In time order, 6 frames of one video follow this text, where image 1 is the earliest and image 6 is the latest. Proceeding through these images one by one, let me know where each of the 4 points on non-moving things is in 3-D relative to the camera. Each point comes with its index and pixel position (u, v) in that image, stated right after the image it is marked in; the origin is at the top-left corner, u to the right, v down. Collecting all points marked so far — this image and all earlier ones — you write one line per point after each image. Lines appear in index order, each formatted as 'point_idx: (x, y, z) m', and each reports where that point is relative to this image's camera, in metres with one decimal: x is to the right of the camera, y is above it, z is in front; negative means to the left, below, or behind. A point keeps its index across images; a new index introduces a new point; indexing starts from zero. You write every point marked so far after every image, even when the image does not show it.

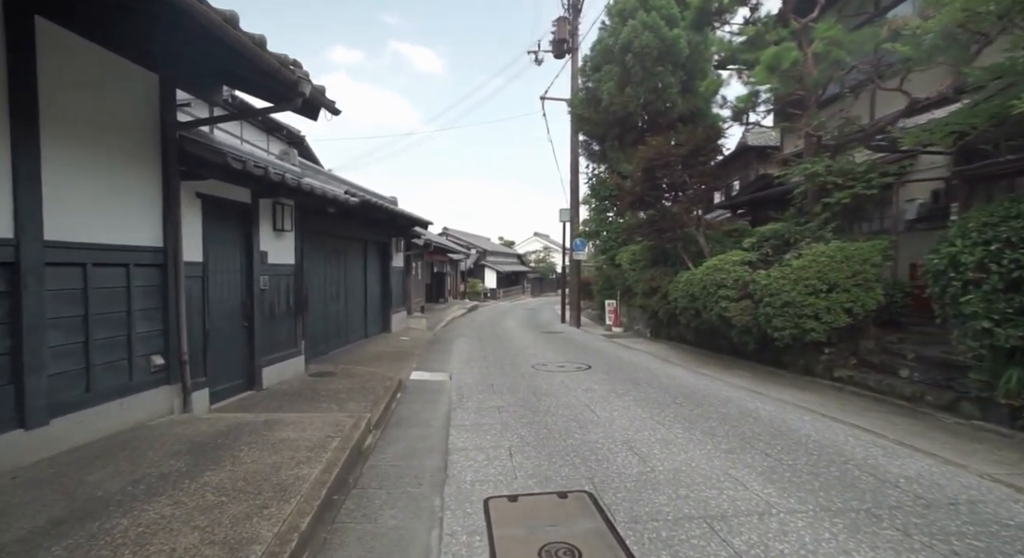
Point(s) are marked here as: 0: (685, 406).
0: (+2.2, -1.6, +5.9) m
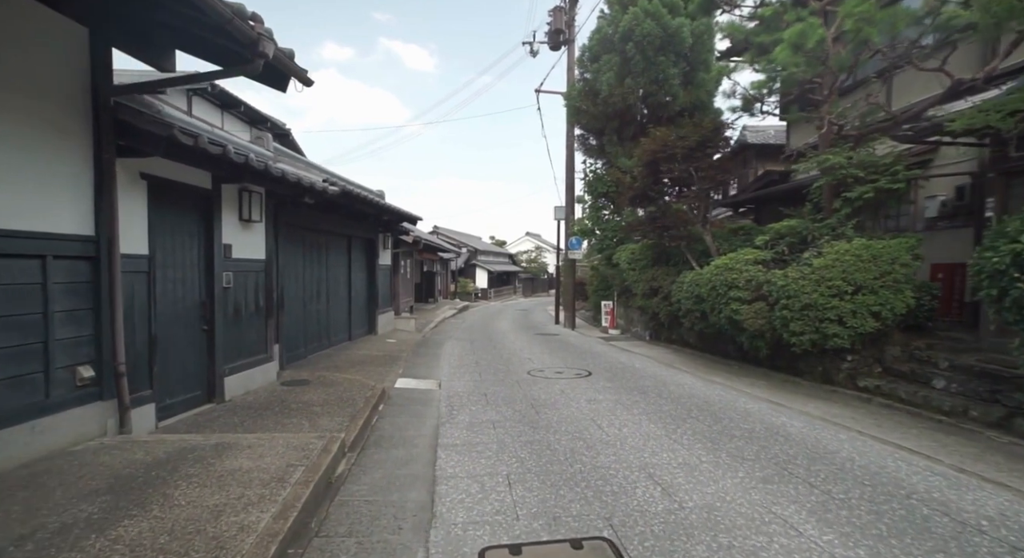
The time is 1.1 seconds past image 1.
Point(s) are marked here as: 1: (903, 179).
0: (+2.1, -1.6, +5.3) m
1: (+5.8, +1.5, +7.2) m
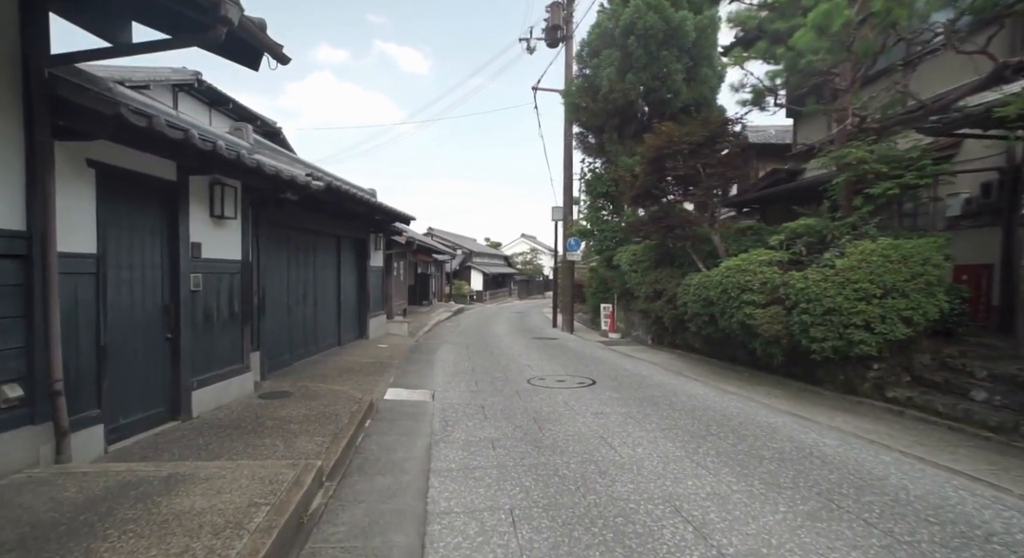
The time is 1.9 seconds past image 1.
0: (+2.1, -1.6, +4.8) m
1: (+5.8, +1.5, +6.7) m
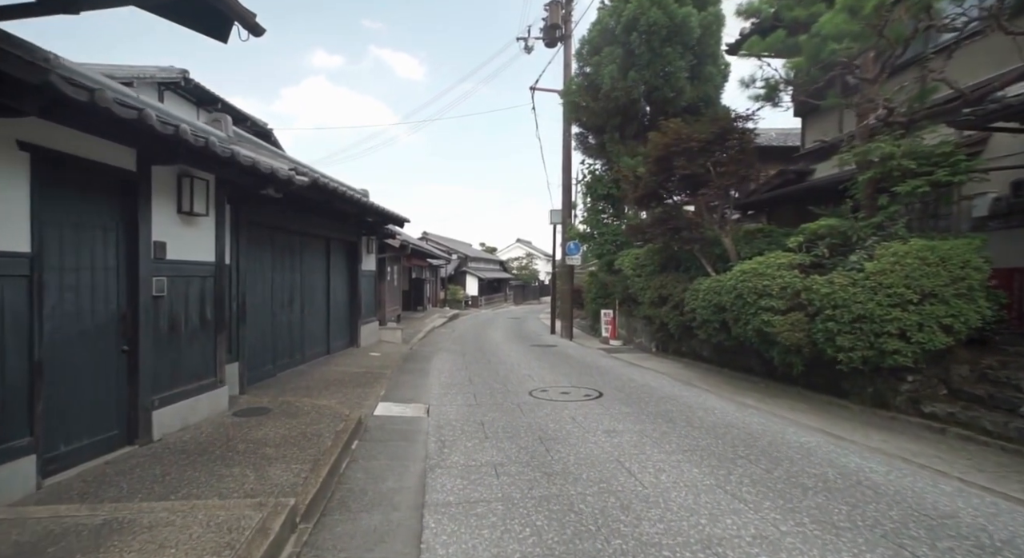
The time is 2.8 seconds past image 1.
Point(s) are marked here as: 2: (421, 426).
0: (+2.2, -1.6, +4.3) m
1: (+5.8, +1.4, +6.2) m
2: (-1.1, -1.7, +5.7) m
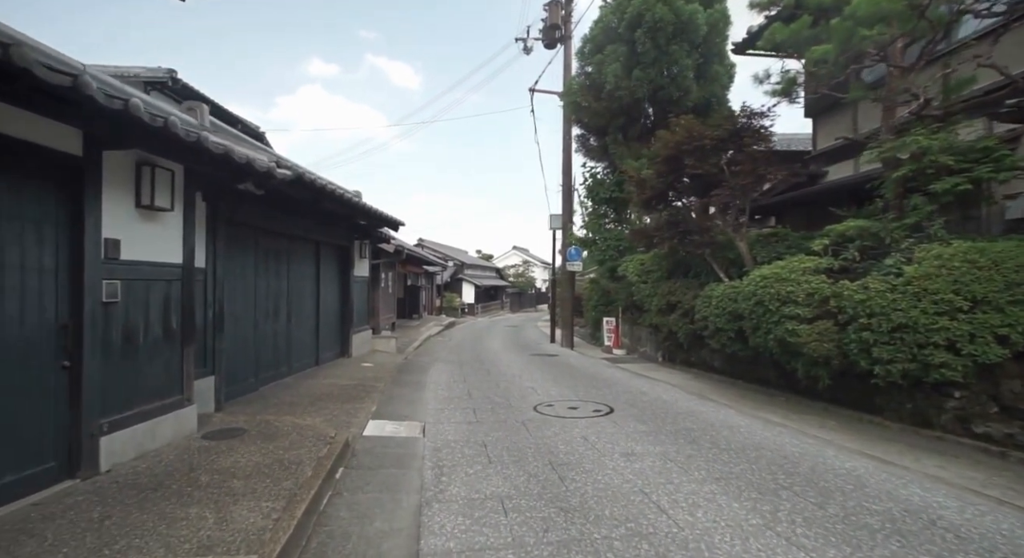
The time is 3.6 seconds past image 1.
0: (+2.3, -1.7, +3.7) m
1: (+5.9, +1.3, +5.7) m
2: (-1.0, -1.8, +5.1) m
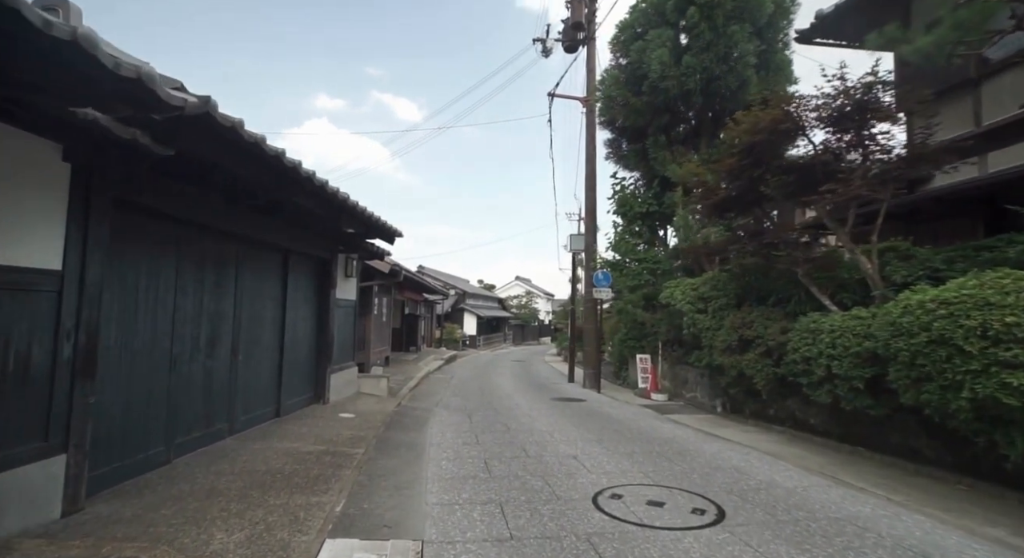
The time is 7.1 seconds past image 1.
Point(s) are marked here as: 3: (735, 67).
0: (+2.7, -1.7, +1.1) m
1: (+6.4, +1.1, +3.4) m
2: (-0.5, -1.8, +2.5) m
3: (+4.8, +4.6, +10.4) m
